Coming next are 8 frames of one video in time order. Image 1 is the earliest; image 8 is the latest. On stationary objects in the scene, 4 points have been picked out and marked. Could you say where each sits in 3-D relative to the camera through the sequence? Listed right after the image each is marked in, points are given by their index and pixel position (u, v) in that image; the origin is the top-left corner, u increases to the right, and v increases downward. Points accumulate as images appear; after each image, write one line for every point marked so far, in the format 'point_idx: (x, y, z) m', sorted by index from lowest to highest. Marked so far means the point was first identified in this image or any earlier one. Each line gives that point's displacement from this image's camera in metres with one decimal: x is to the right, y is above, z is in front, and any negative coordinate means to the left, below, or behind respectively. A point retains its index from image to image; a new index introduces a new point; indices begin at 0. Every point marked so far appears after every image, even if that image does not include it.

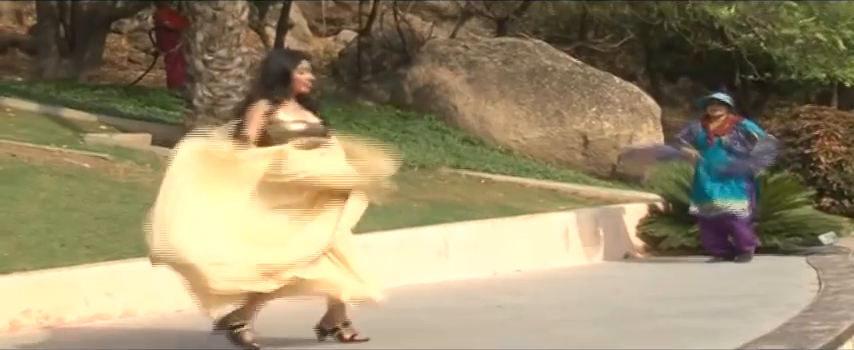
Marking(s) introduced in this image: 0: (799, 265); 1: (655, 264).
0: (+2.3, -0.6, +9.6) m
1: (+1.5, -0.6, +10.1) m
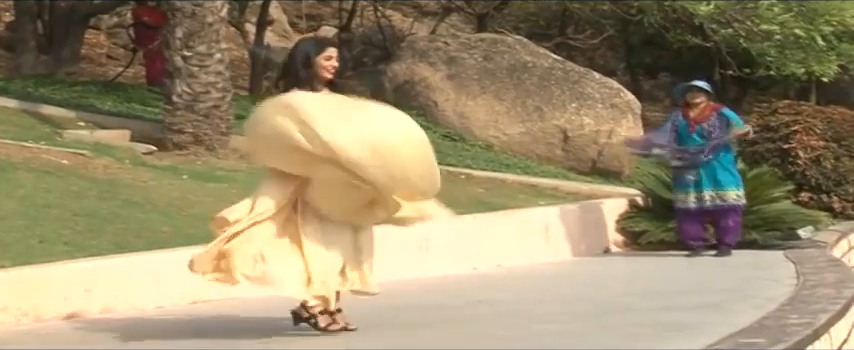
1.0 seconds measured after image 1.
0: (+2.2, -0.5, +9.7) m
1: (+1.4, -0.5, +10.2) m
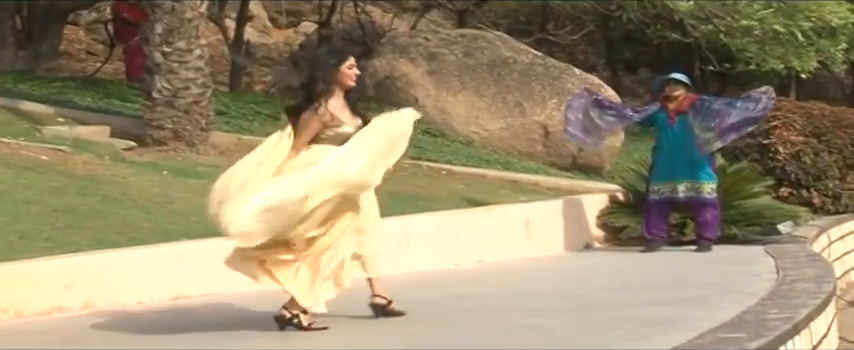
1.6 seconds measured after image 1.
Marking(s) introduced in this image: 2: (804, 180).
0: (+2.1, -0.5, +9.7) m
1: (+1.2, -0.5, +10.2) m
2: (+2.7, 0.0, +11.0) m
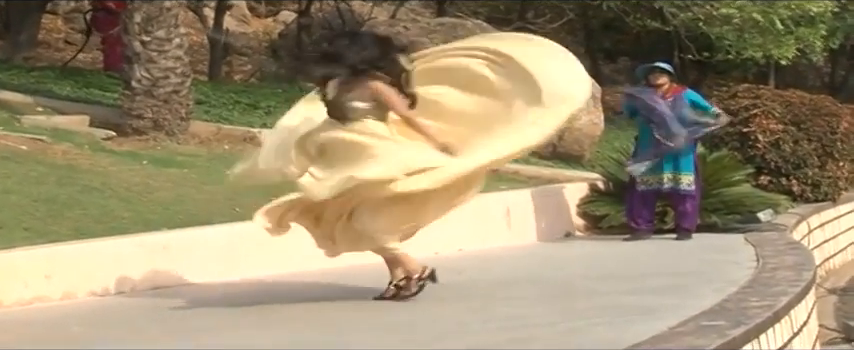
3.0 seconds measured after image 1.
0: (+1.9, -0.4, +9.7) m
1: (+1.1, -0.4, +10.2) m
2: (+2.5, 0.0, +11.0) m
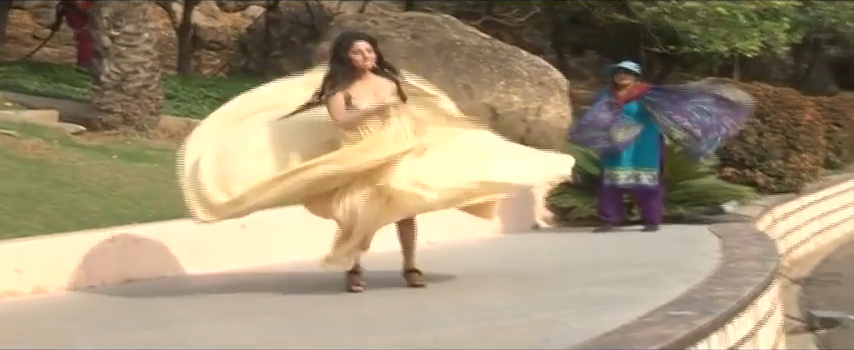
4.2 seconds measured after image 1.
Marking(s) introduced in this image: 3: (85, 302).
0: (+1.7, -0.4, +9.8) m
1: (+0.9, -0.4, +10.3) m
2: (+2.3, +0.1, +11.2) m
3: (-1.6, -0.6, +7.3) m
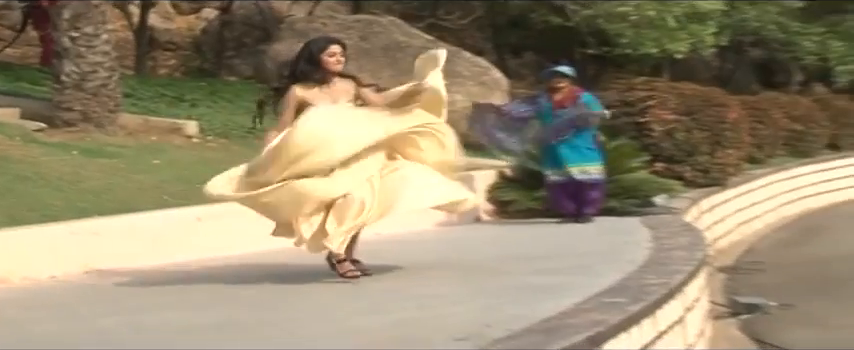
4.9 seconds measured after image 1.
0: (+1.4, -0.3, +10.4) m
1: (+0.5, -0.4, +10.9) m
2: (+1.9, +0.1, +11.8) m
3: (-1.9, -0.6, +7.8) m
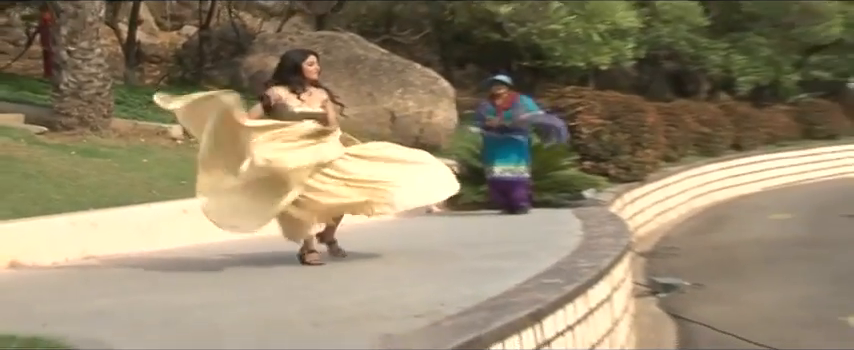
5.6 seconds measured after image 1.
0: (+1.1, -0.3, +11.9) m
1: (+0.2, -0.3, +12.3) m
2: (+1.5, +0.2, +13.3) m
3: (-2.1, -0.5, +9.2) m
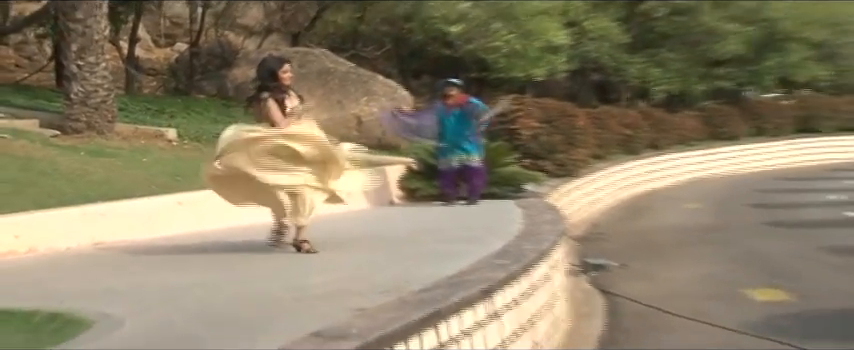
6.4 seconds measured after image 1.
0: (+0.7, -0.3, +13.9) m
1: (-0.2, -0.3, +14.3) m
2: (+1.1, +0.2, +15.2) m
3: (-2.4, -0.5, +11.1) m
